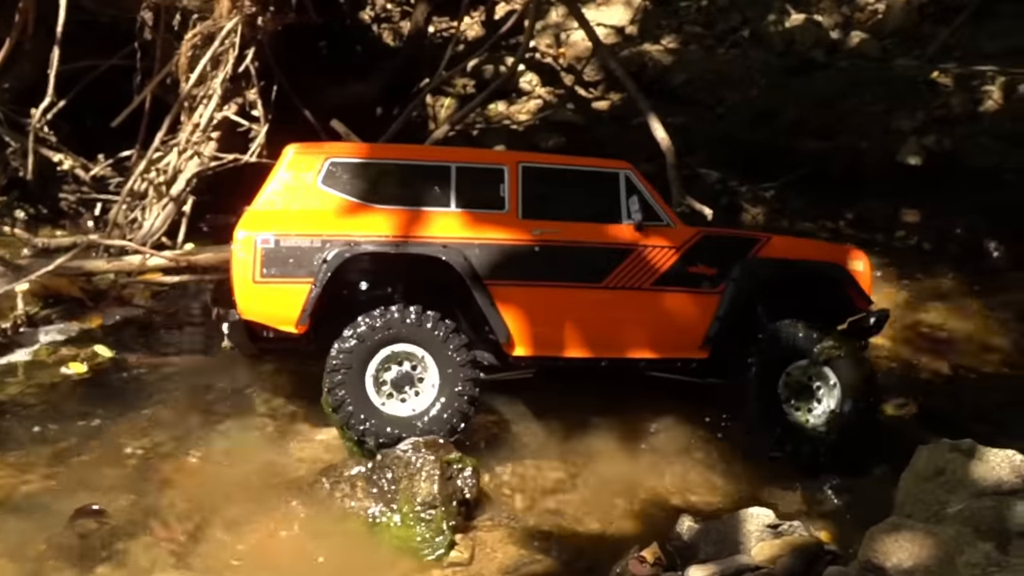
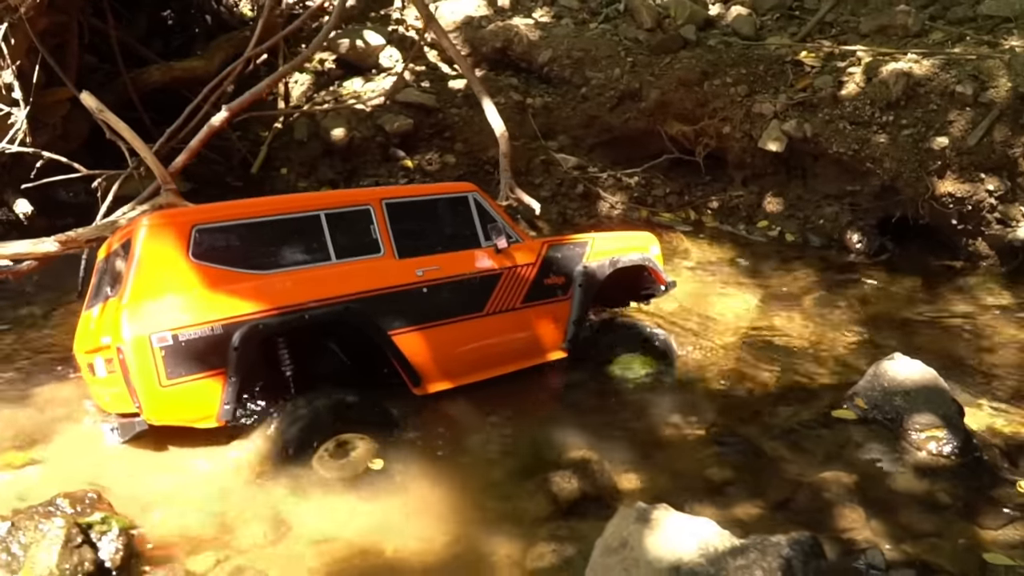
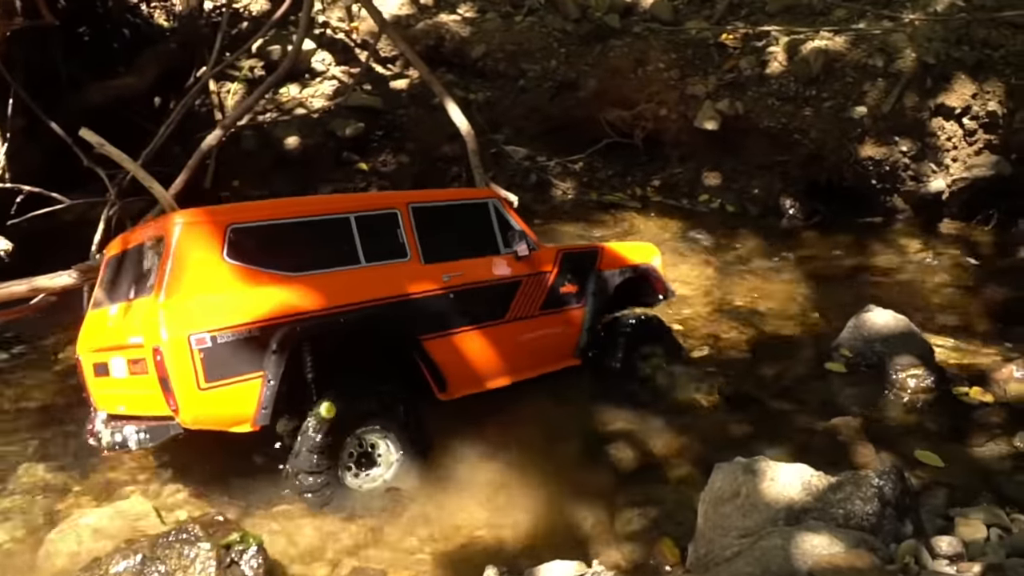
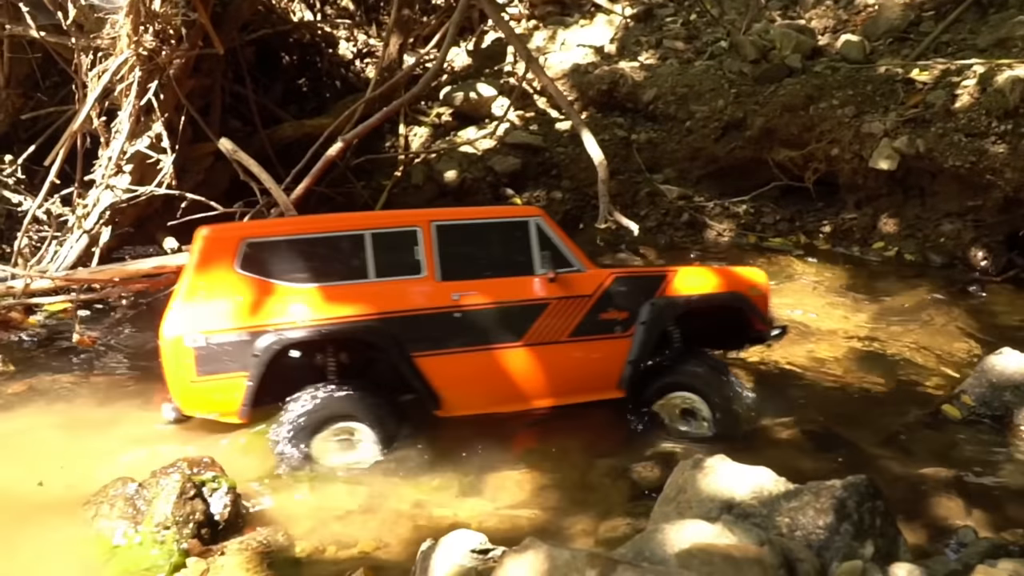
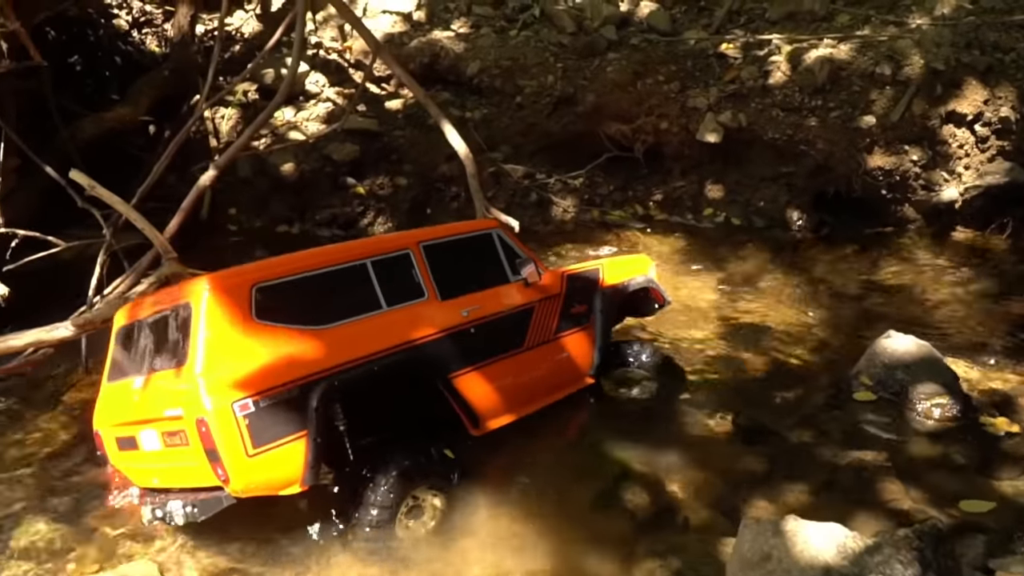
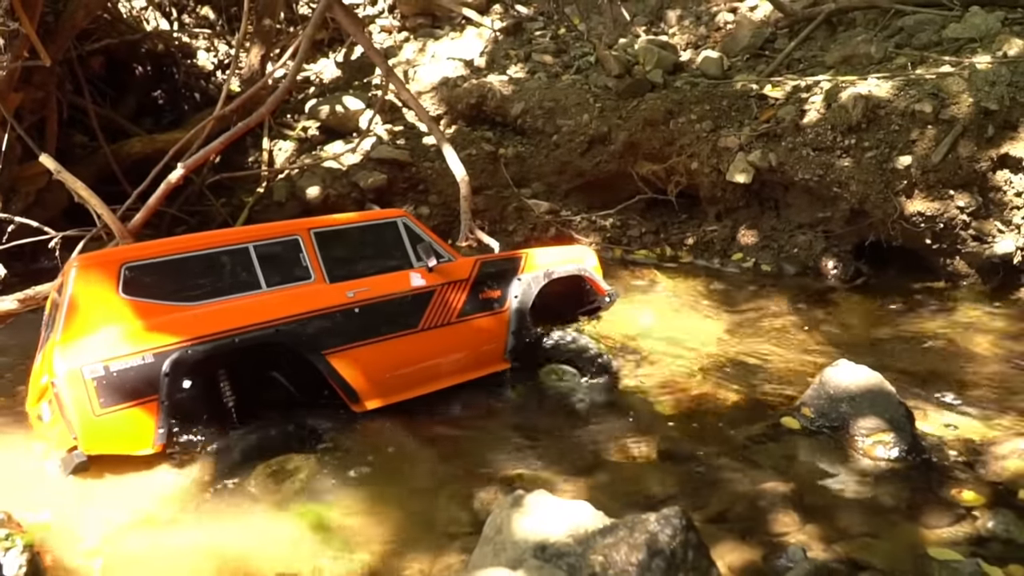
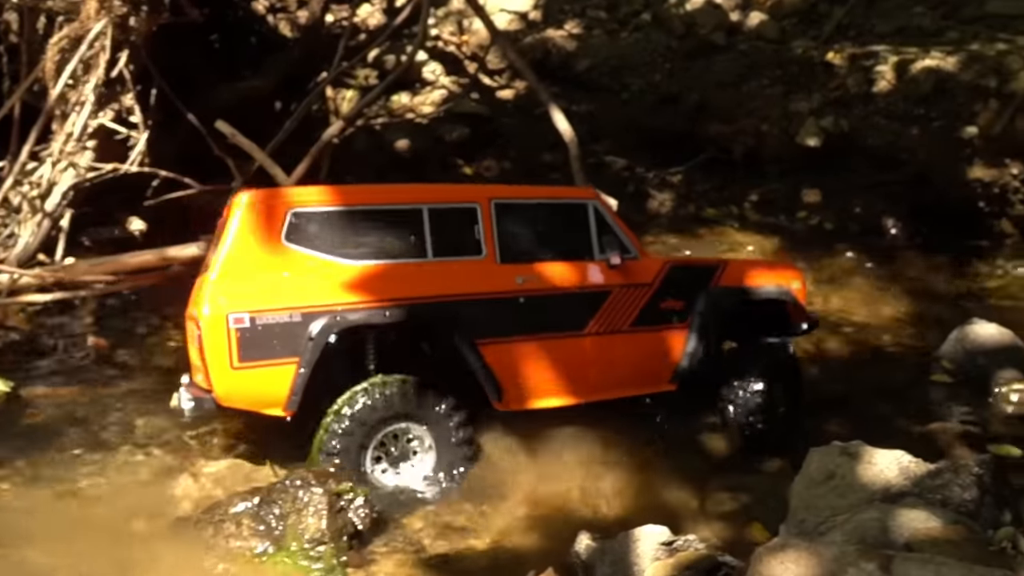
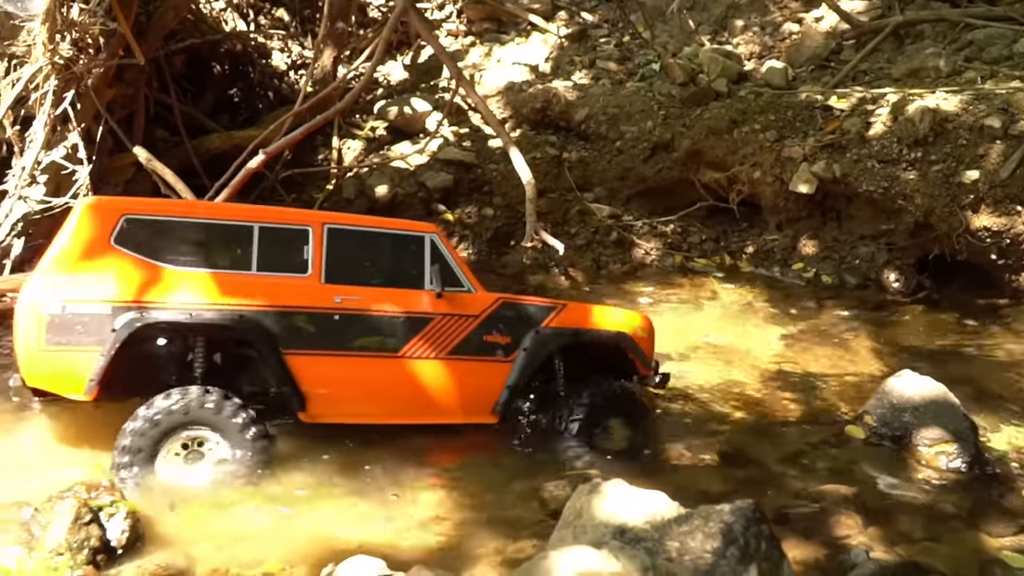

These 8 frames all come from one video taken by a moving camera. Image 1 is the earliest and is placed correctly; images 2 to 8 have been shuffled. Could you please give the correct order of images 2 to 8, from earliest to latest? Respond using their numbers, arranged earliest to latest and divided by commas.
7, 3, 5, 2, 6, 8, 4
